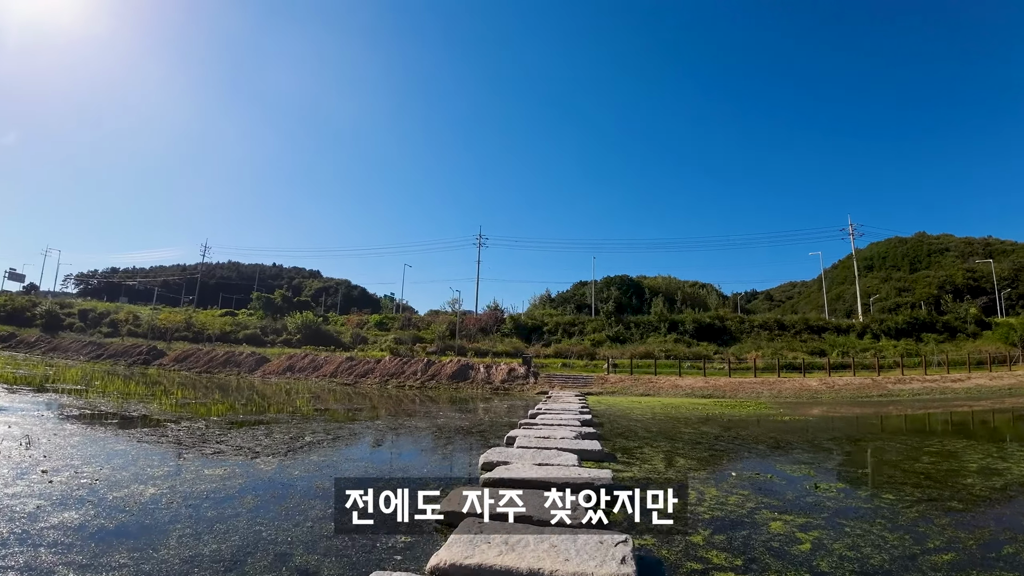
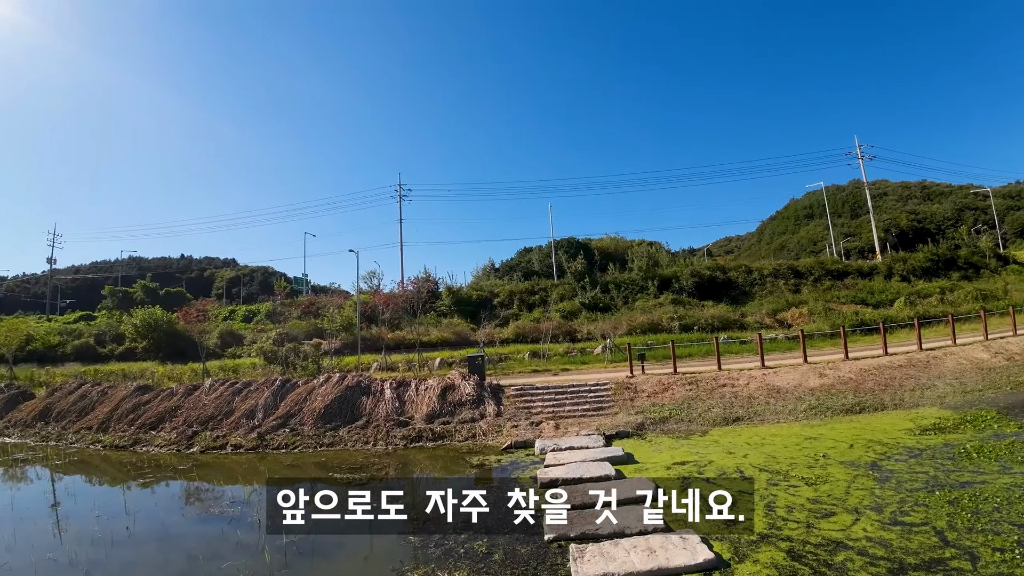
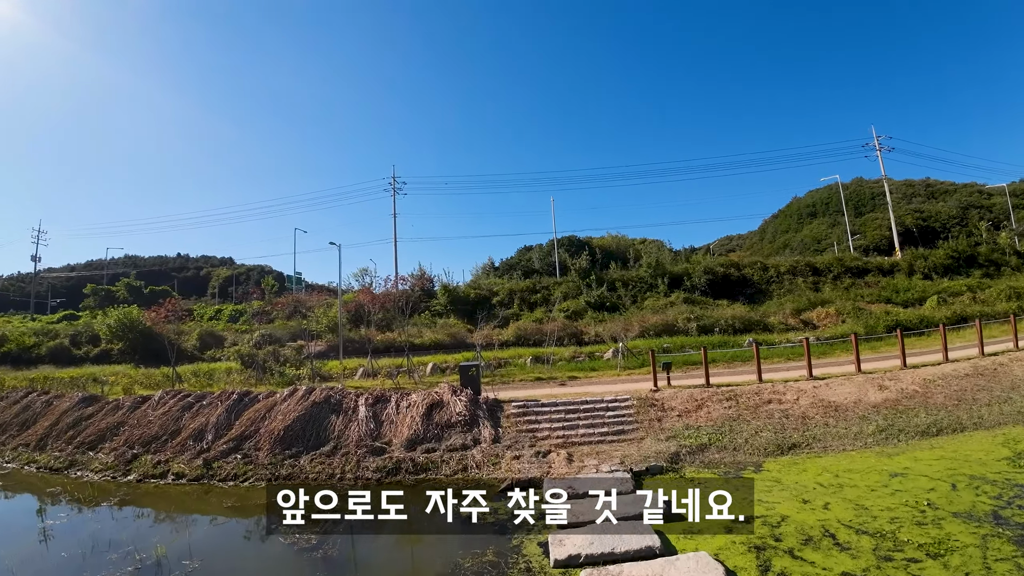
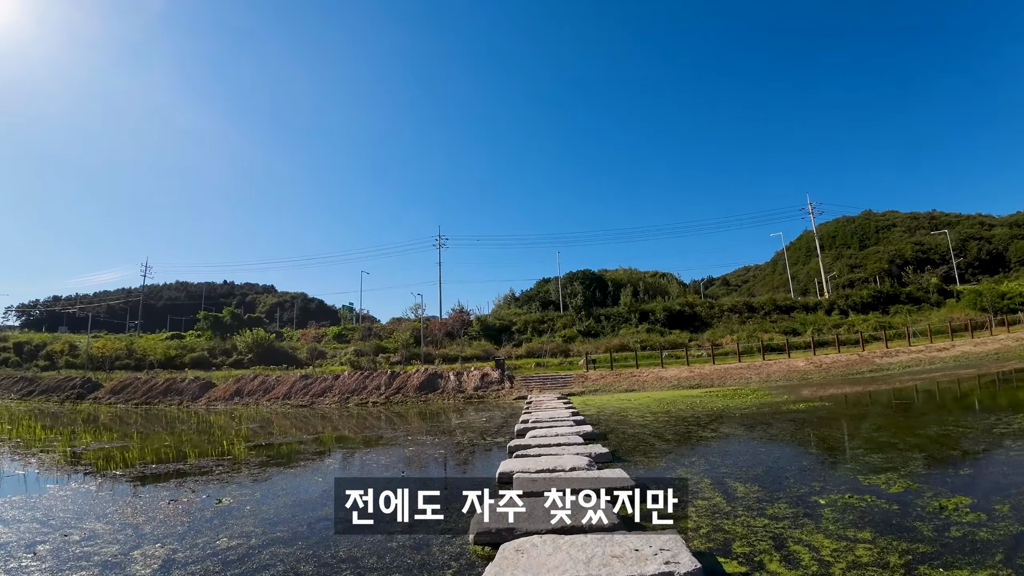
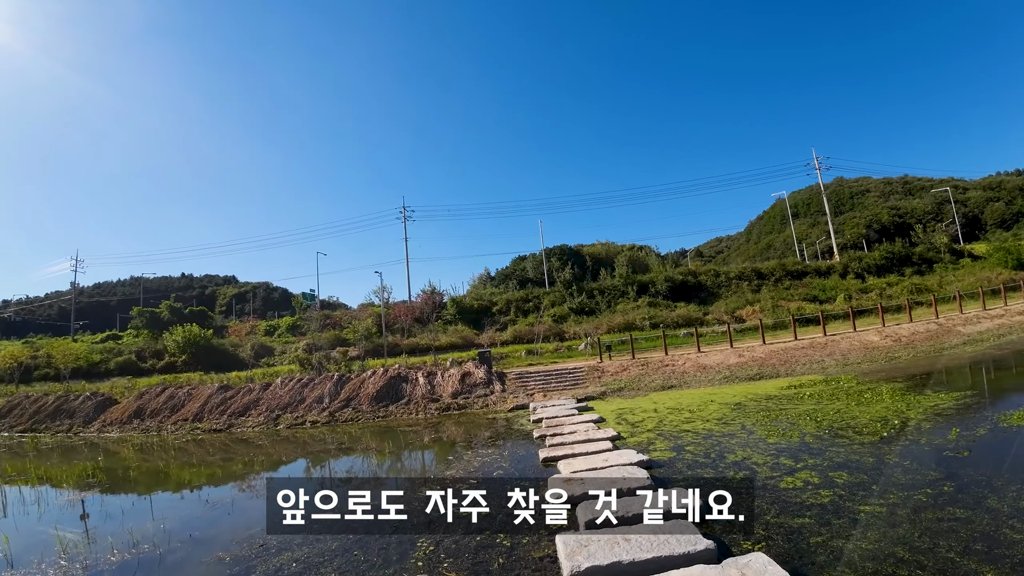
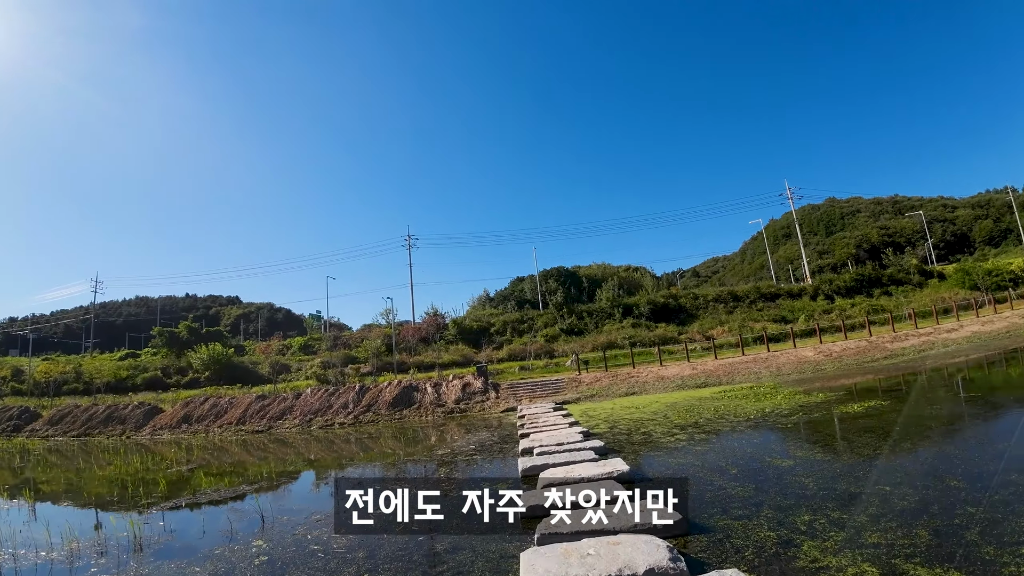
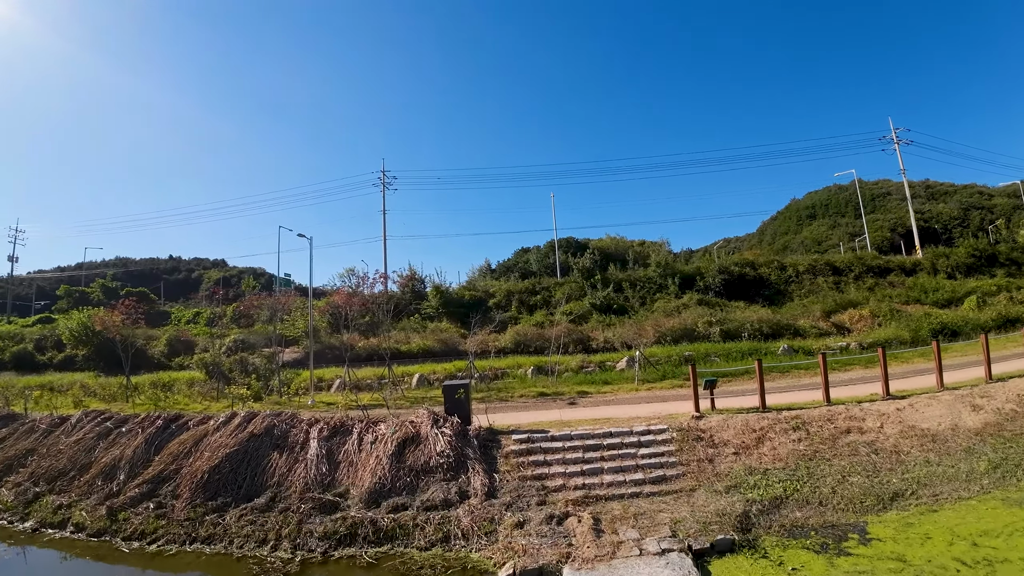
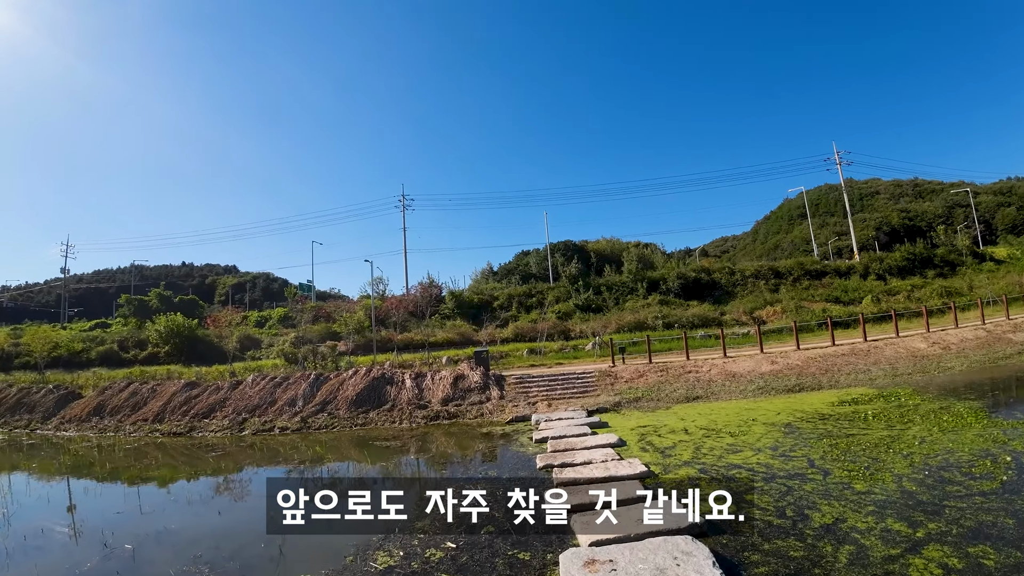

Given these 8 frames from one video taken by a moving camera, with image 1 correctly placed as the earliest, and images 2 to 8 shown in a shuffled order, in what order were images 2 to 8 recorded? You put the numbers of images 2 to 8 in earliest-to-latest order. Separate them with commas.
4, 6, 5, 8, 2, 3, 7
